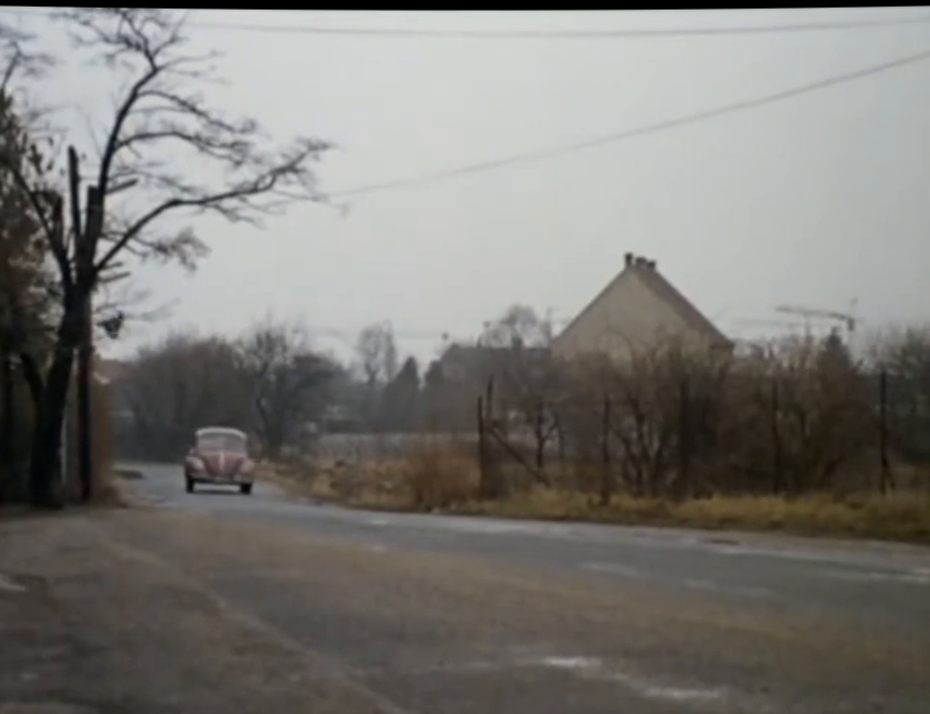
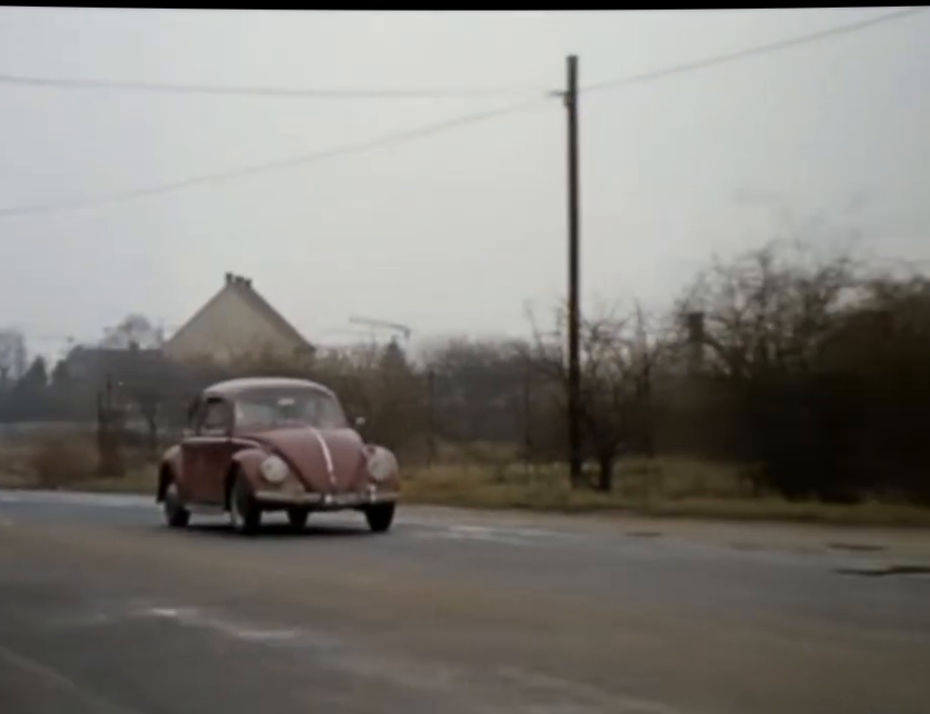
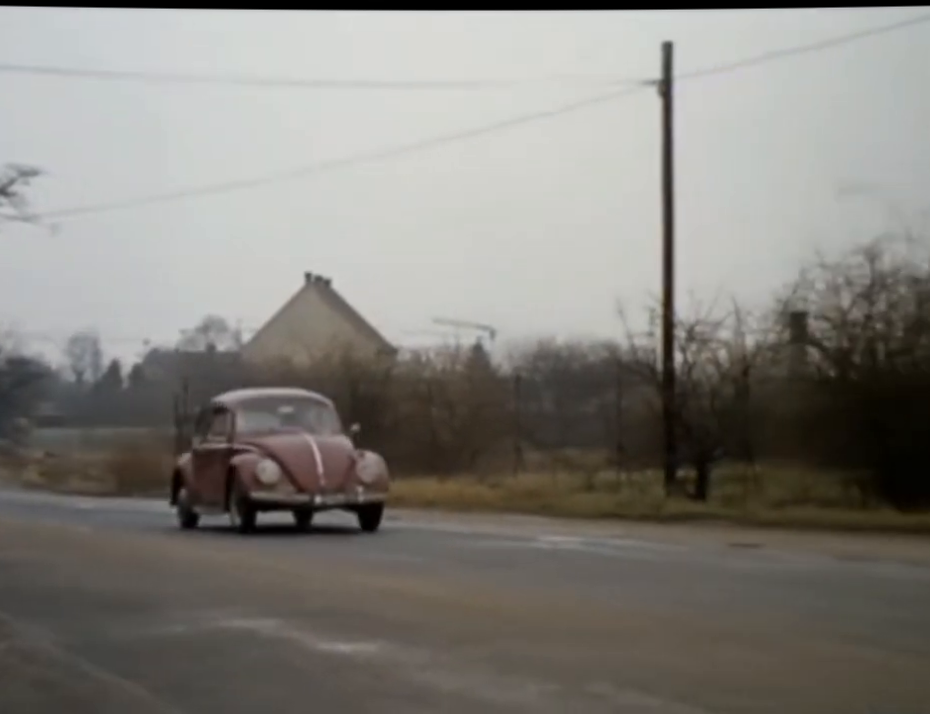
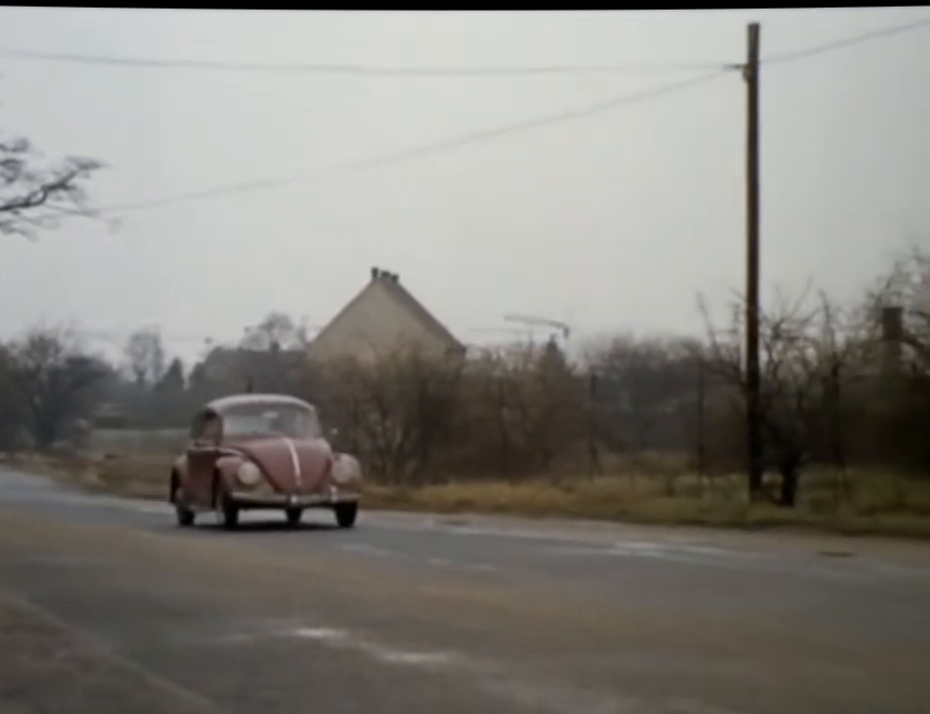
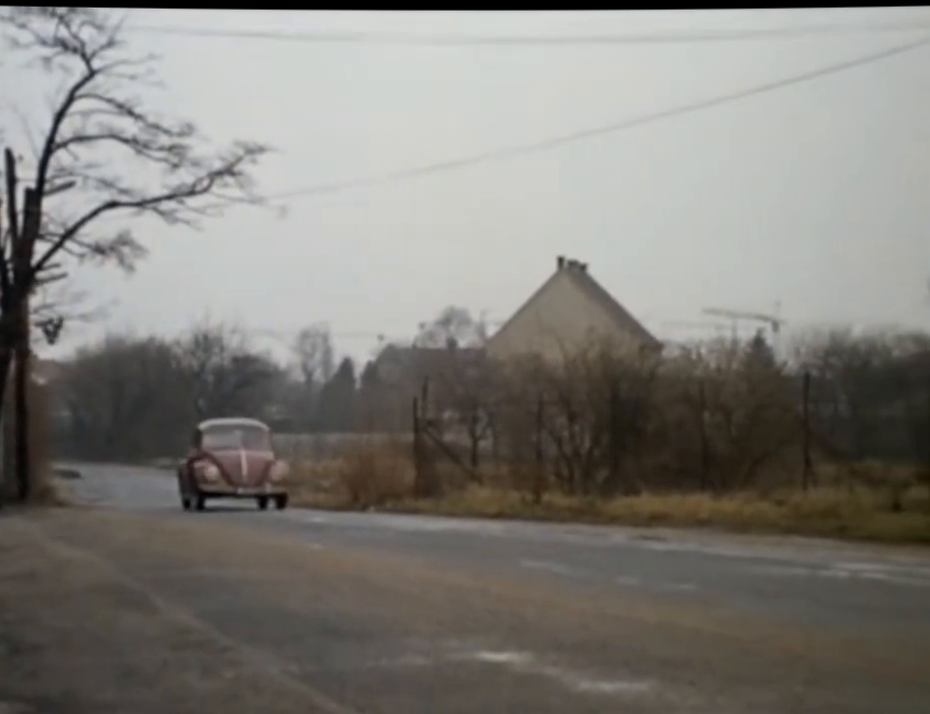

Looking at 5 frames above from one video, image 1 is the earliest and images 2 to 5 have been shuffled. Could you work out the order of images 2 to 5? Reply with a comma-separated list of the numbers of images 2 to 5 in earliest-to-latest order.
5, 4, 3, 2
